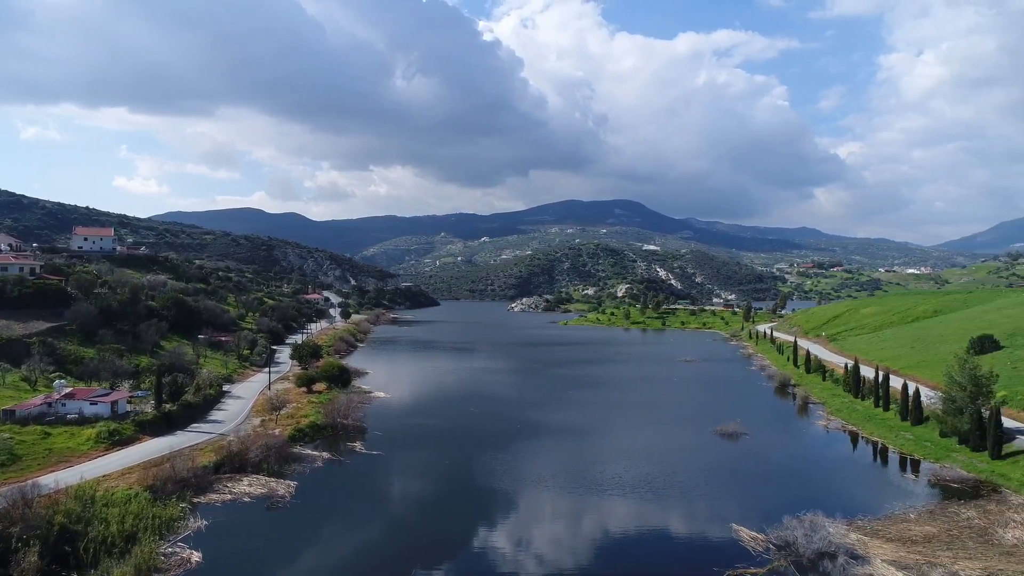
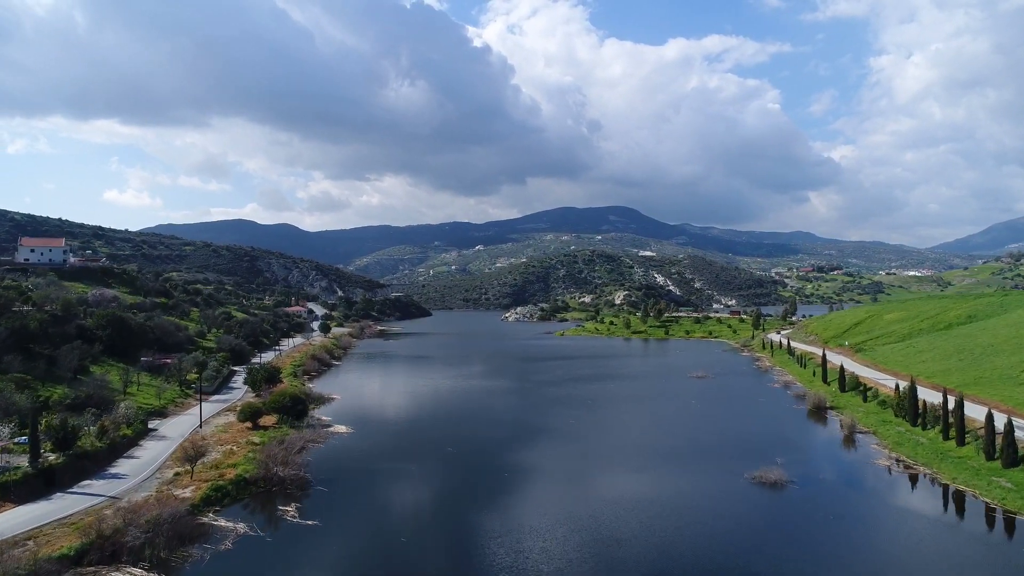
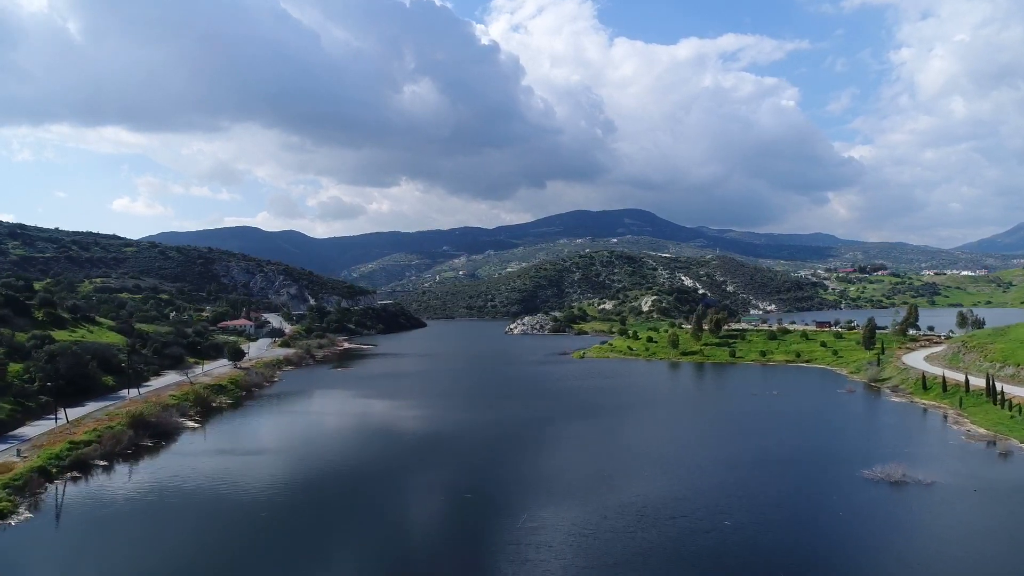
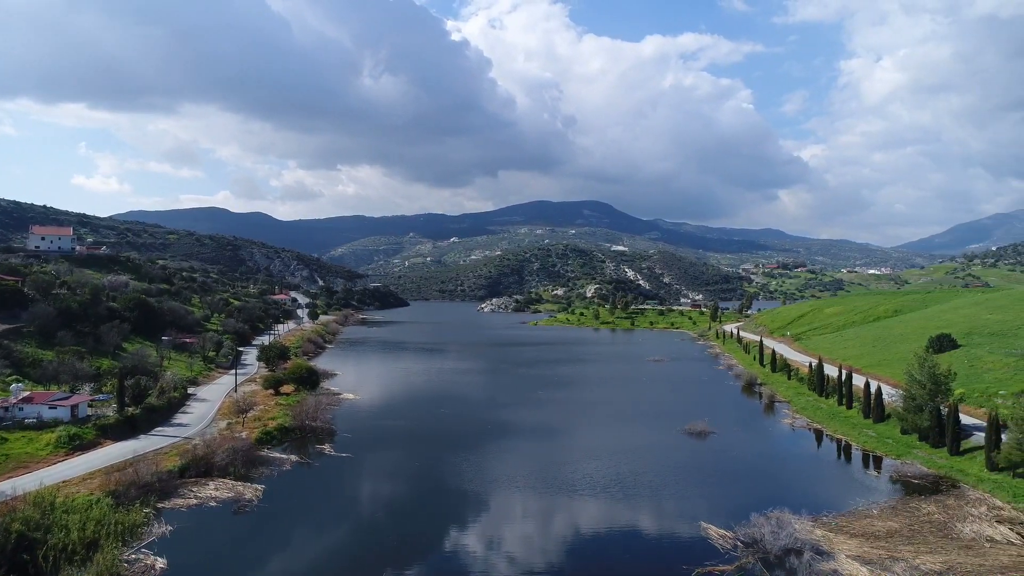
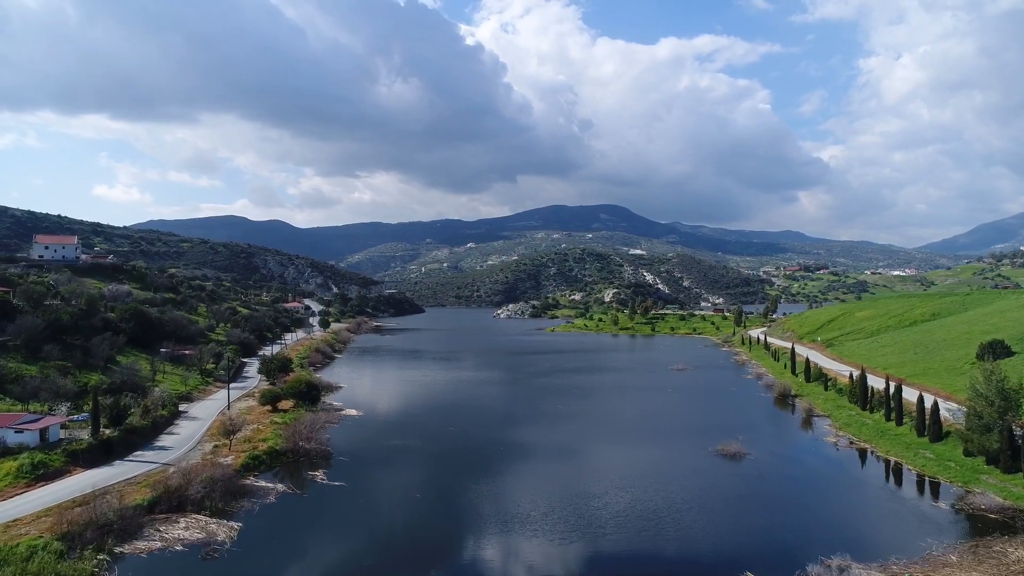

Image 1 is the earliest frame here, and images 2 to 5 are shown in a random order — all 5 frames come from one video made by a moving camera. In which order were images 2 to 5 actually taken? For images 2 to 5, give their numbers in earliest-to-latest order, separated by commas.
4, 5, 2, 3
